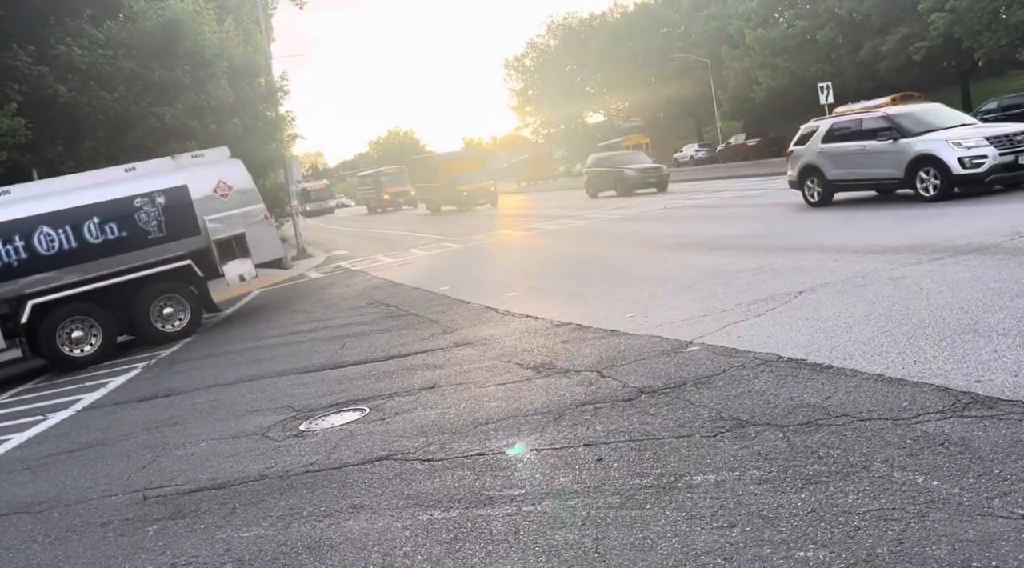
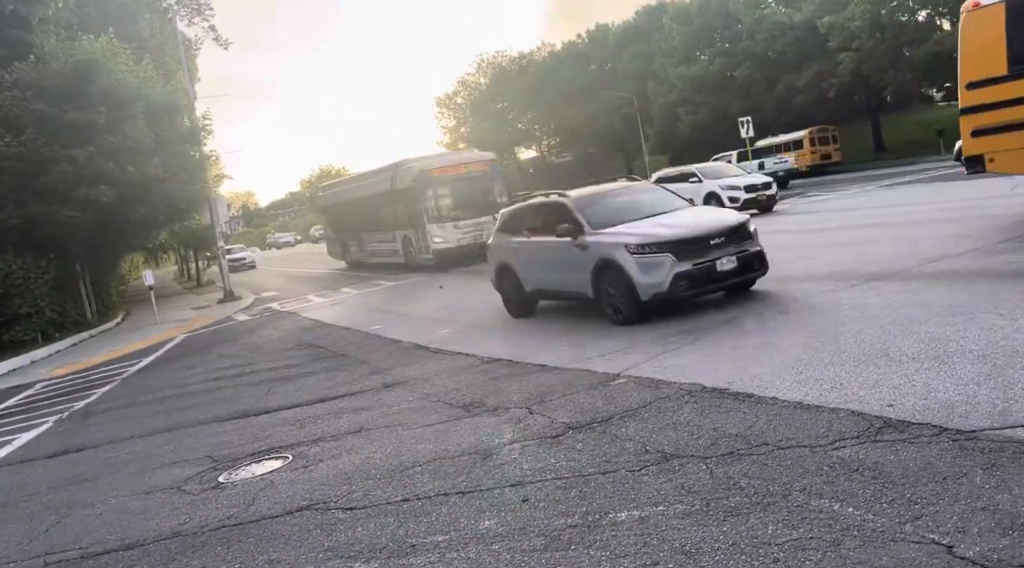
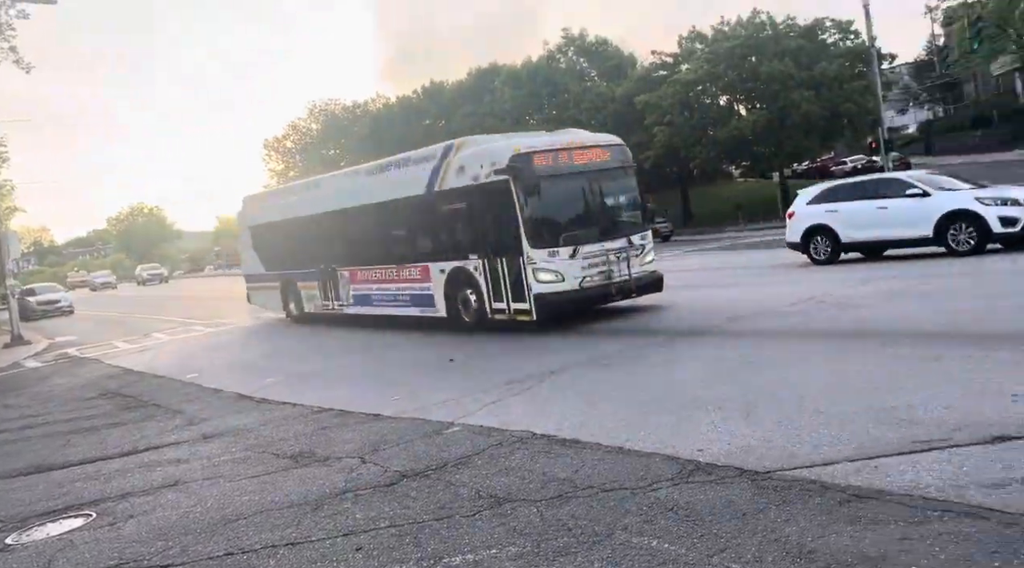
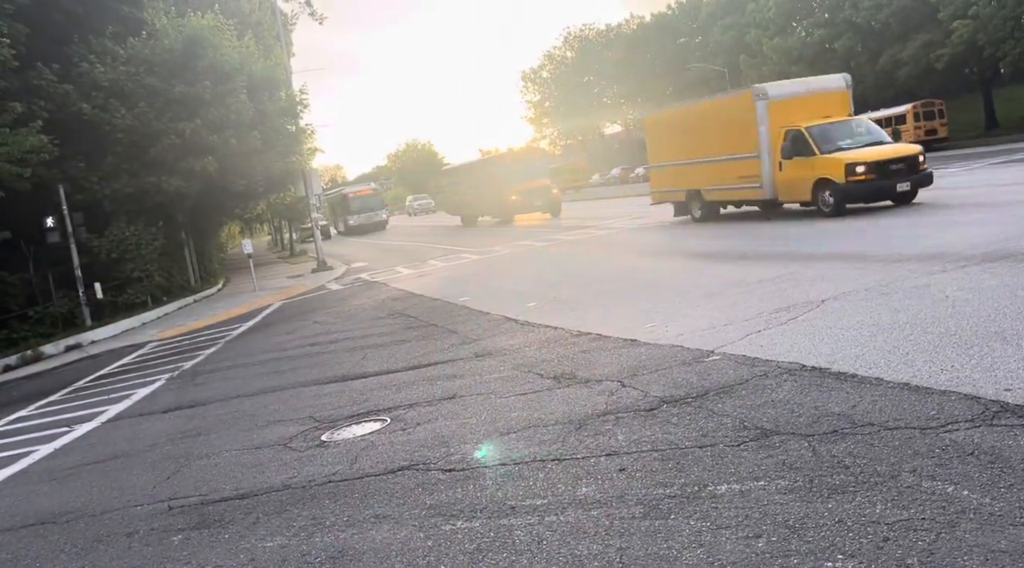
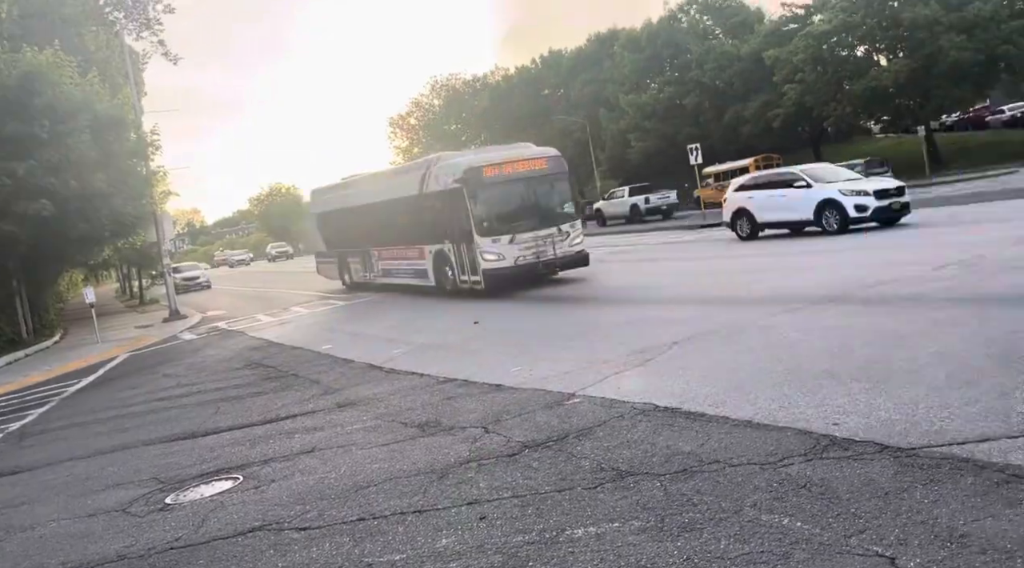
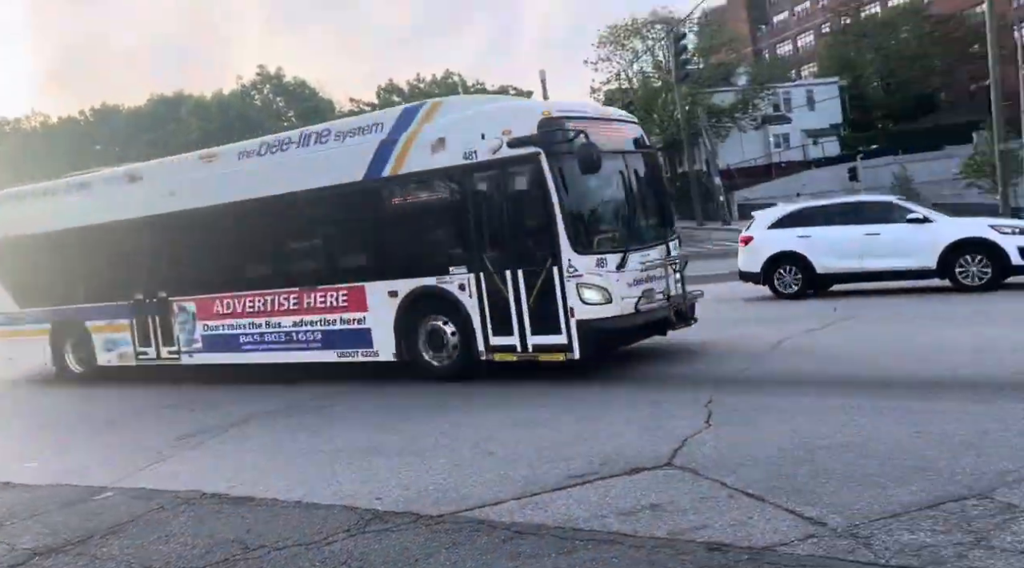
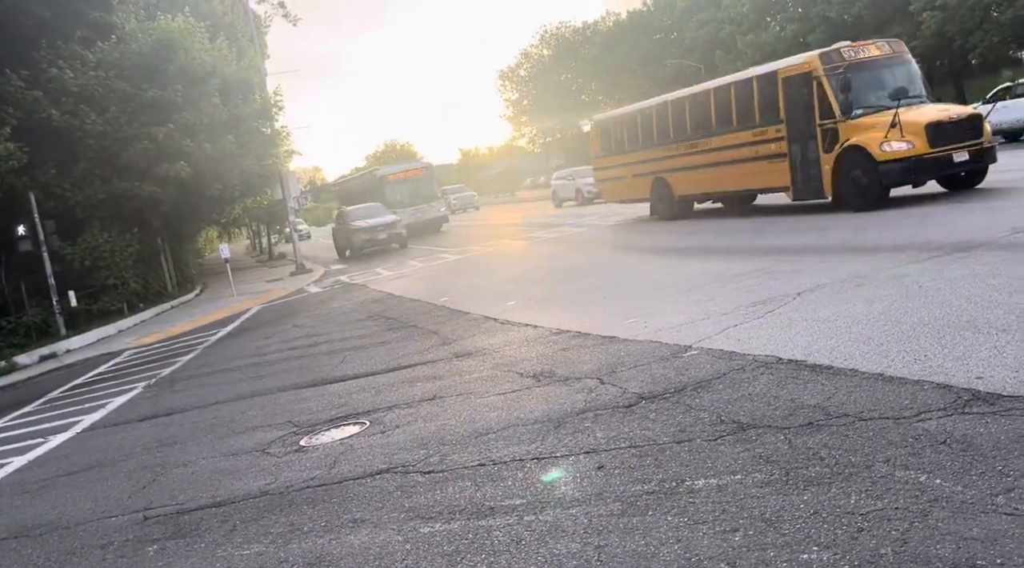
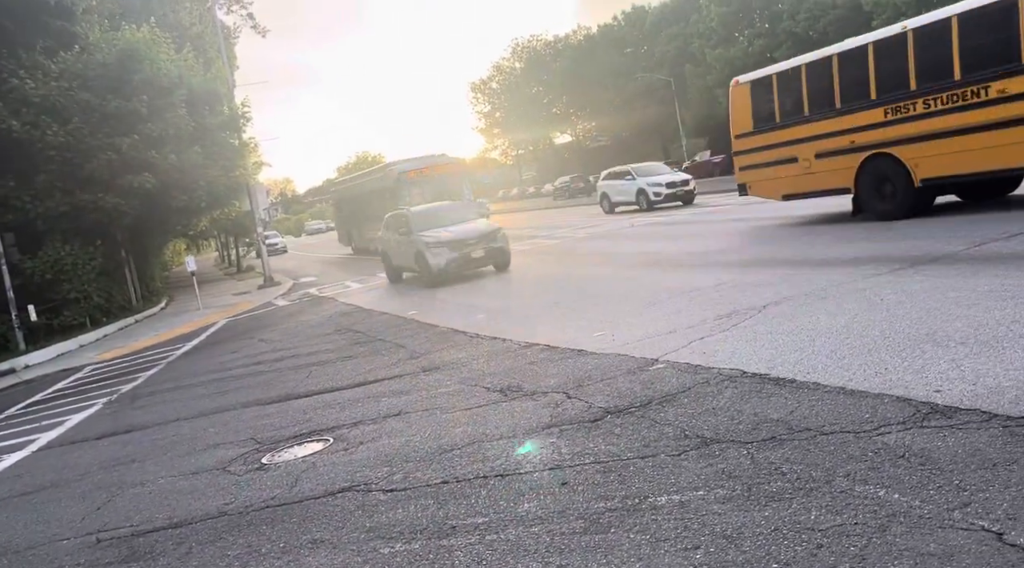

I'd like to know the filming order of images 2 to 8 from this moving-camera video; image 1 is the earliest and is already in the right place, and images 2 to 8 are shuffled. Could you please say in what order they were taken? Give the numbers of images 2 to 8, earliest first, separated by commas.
4, 7, 8, 2, 5, 3, 6
